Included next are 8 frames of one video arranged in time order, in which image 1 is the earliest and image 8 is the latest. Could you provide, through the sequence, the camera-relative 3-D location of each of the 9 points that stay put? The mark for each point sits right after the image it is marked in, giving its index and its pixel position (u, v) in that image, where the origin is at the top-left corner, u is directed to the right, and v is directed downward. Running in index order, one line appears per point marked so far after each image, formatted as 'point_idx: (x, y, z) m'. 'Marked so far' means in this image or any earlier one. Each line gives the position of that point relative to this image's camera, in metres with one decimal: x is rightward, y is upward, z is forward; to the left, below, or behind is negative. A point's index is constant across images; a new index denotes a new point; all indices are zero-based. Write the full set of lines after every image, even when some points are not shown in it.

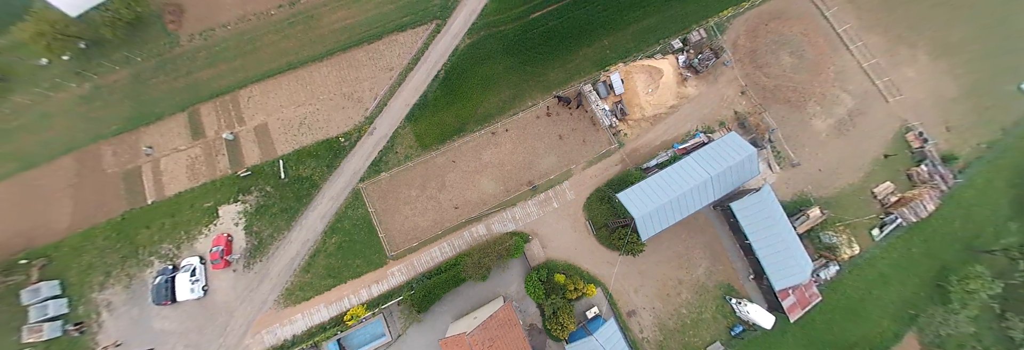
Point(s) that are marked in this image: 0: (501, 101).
0: (-0.8, +4.3, +19.3) m
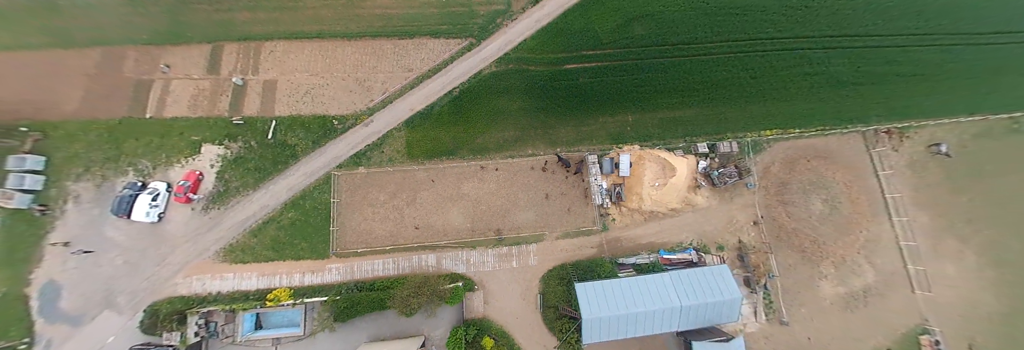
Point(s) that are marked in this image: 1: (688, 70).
0: (-0.6, +2.1, +18.6) m
1: (+10.5, +6.3, +20.4) m
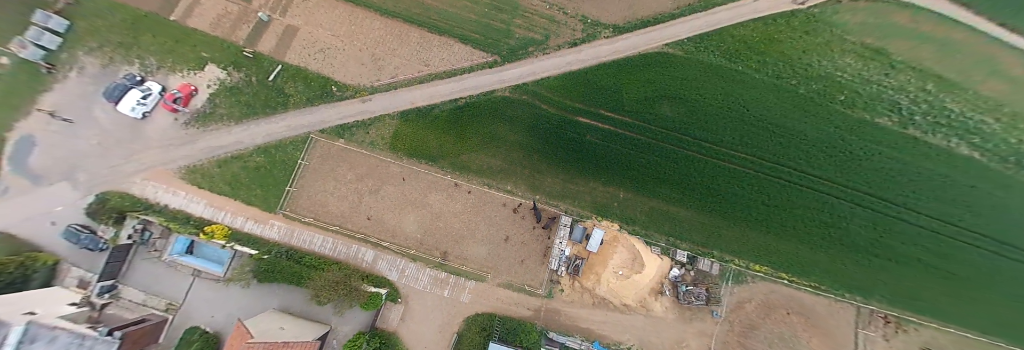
0: (-1.4, +0.6, +17.9) m
1: (+10.6, +0.4, +19.0) m
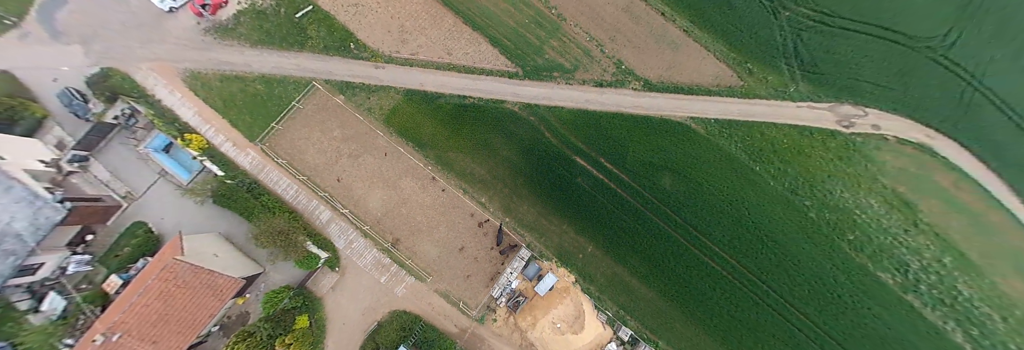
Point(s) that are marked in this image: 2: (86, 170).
0: (-2.3, +0.3, +17.5) m
1: (+8.9, -4.2, +18.2) m
2: (-20.2, +0.3, +15.7) m
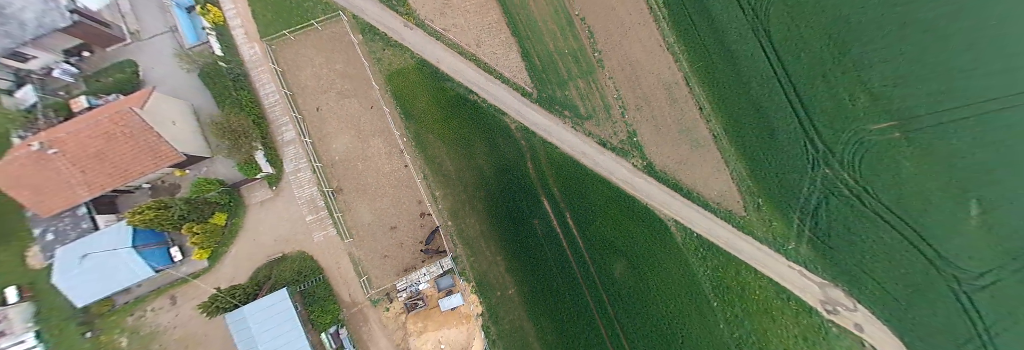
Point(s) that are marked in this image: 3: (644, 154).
0: (-3.8, +0.7, +17.1) m
1: (+4.1, -8.4, +17.1) m
2: (-19.8, +9.0, +16.4) m
3: (+7.2, +1.2, +18.3) m
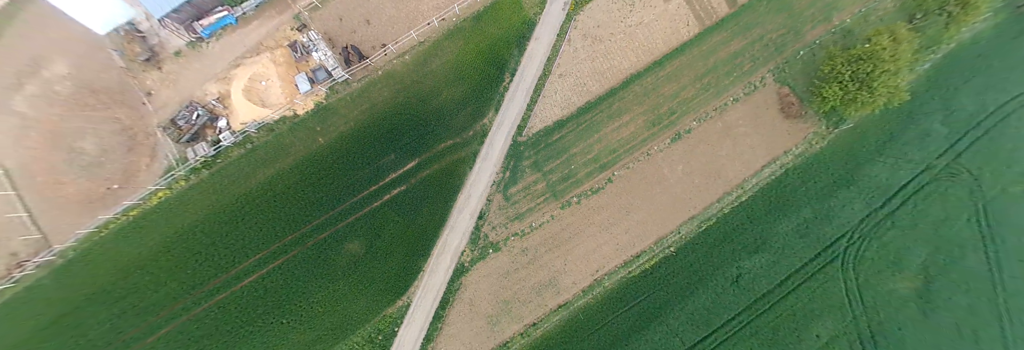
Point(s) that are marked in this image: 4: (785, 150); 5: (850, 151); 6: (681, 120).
0: (-3.9, +6.4, +17.5) m
1: (-11.9, -2.7, +16.9) m
2: (+2.0, +23.4, +18.7) m
3: (-1.9, -4.5, +17.0) m
4: (+15.8, +1.4, +18.9) m
5: (+19.9, +1.4, +19.2) m
6: (+9.3, +3.0, +18.2) m
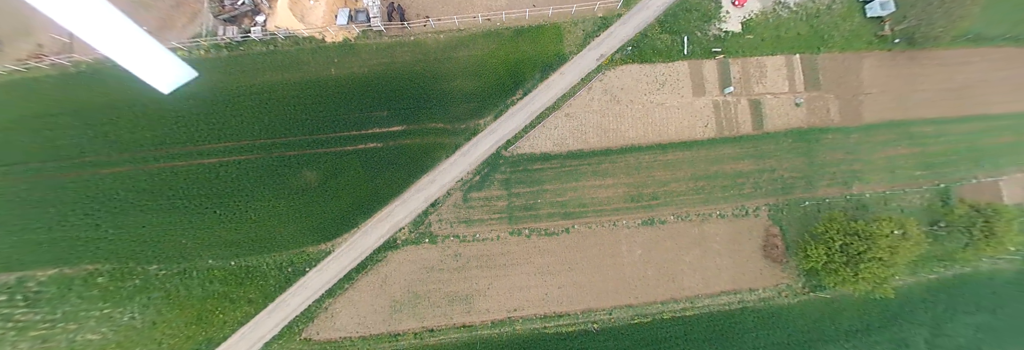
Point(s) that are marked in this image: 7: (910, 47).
0: (-2.4, +7.1, +18.2) m
1: (-13.5, +2.5, +17.6) m
2: (+10.5, +19.5, +20.2) m
3: (-5.4, -3.5, +16.9) m
4: (+13.1, -6.1, +18.1) m
5: (+16.8, -8.0, +18.1) m
6: (+8.0, -1.8, +17.8) m
7: (+24.1, +7.7, +19.8) m
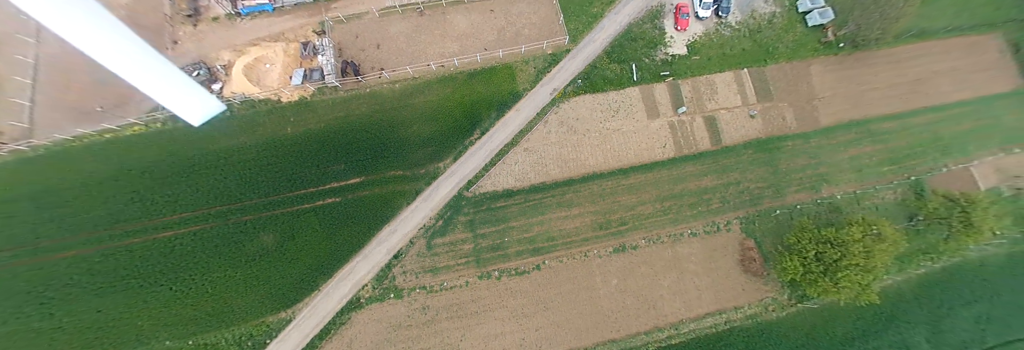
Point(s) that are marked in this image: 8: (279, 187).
0: (-4.9, +4.6, +18.6) m
1: (-15.6, -1.0, +17.3) m
2: (+6.6, +18.1, +21.9) m
3: (-6.8, -6.0, +16.2) m
4: (+11.8, -6.9, +17.5) m
5: (+15.6, -8.4, +17.3) m
6: (+6.3, -3.1, +17.5) m
7: (+21.3, +7.8, +20.7) m
8: (-12.1, -0.5, +17.4) m
